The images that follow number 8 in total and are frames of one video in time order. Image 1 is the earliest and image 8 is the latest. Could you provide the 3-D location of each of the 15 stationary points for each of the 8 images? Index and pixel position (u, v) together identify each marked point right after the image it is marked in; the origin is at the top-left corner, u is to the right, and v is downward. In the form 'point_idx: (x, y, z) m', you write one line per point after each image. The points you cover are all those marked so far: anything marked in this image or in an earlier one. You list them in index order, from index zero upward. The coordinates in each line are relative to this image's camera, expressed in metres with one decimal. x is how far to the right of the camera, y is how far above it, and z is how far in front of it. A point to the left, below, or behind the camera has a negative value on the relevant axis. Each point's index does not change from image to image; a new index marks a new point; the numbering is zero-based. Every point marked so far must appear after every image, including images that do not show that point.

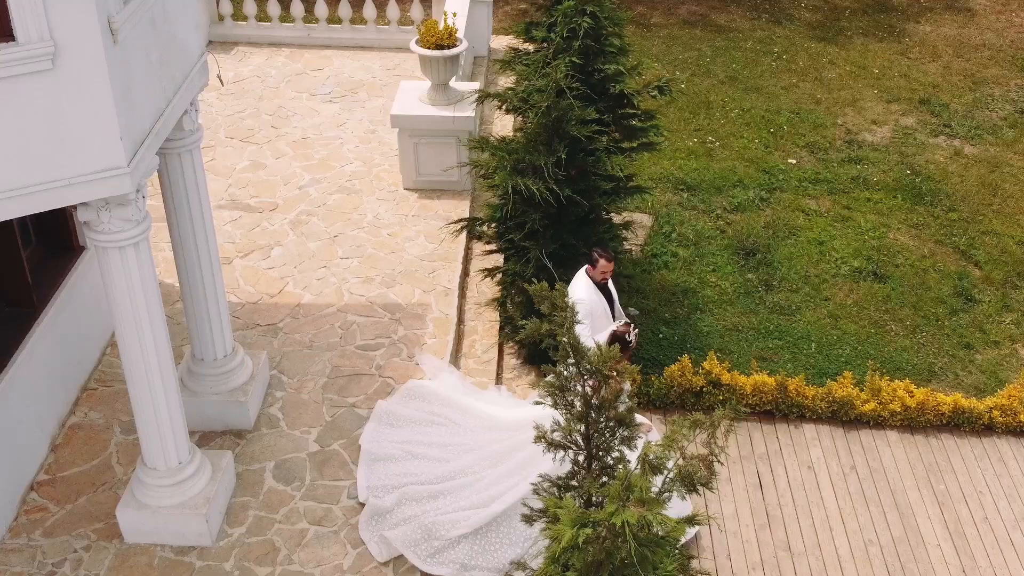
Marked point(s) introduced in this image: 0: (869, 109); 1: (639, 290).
0: (+3.7, +1.8, +11.4) m
1: (+0.9, 0.0, +8.3) m
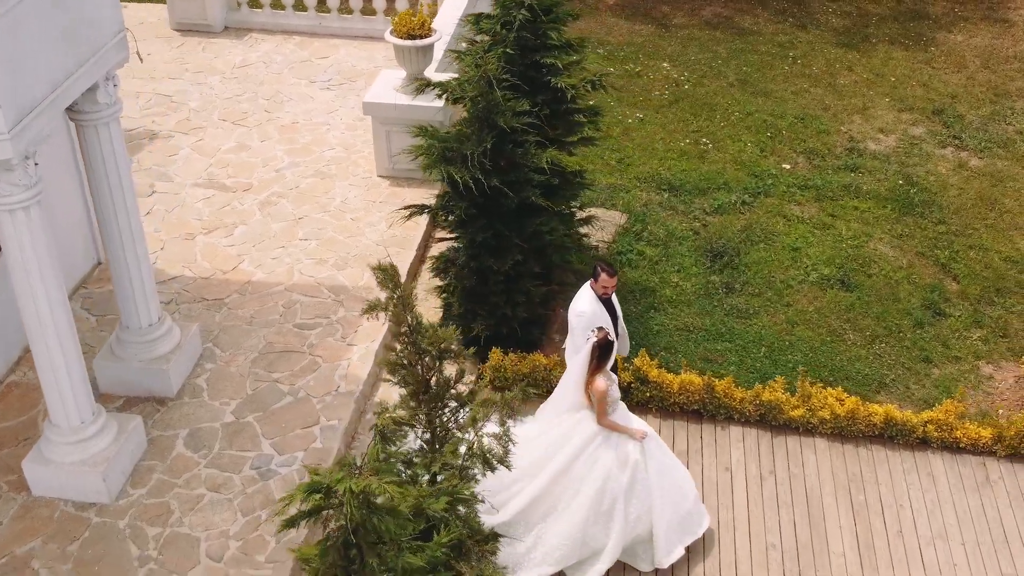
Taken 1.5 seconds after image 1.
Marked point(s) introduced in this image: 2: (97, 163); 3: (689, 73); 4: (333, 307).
0: (+3.7, +1.7, +11.1) m
1: (+0.6, 0.0, +8.3) m
2: (-2.1, +0.7, +5.8) m
3: (+1.9, +2.3, +11.9) m
4: (-1.2, -0.1, +7.3) m
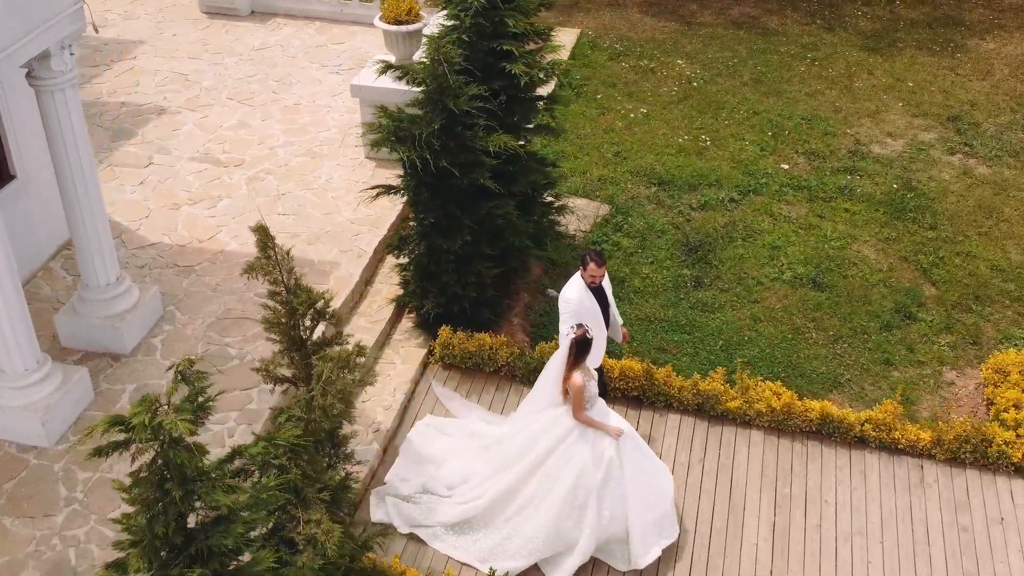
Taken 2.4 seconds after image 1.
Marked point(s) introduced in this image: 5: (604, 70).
0: (+3.8, +1.7, +11.0) m
1: (+0.4, +0.1, +8.4) m
2: (-2.5, +0.9, +6.1) m
3: (+2.1, +2.3, +11.9) m
4: (-1.5, +0.1, +7.6) m
5: (+1.0, +2.3, +11.8) m
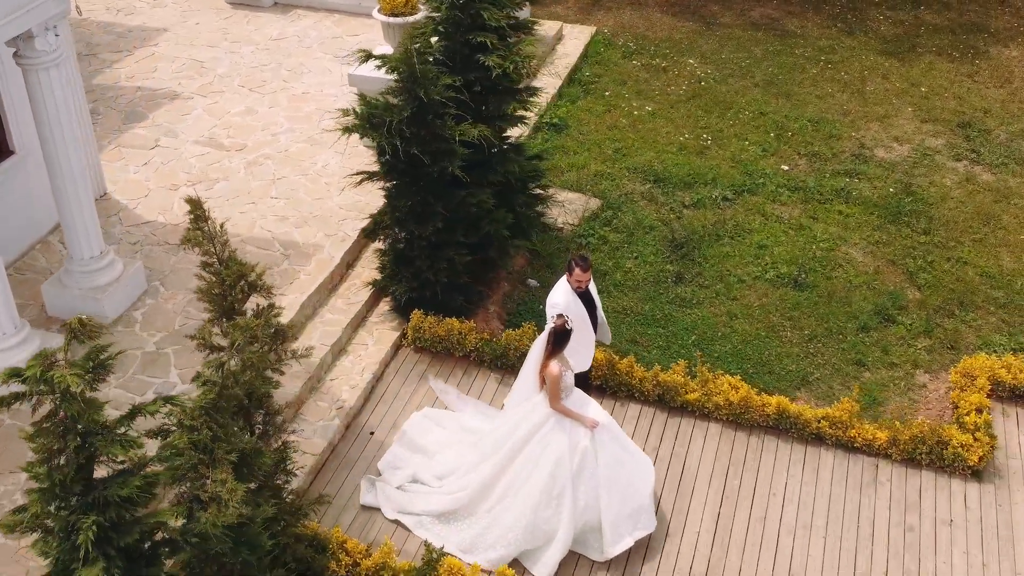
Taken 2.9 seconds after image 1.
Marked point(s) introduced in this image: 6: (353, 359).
0: (+3.8, +1.6, +11.0) m
1: (+0.3, +0.2, +8.6) m
2: (-2.7, +1.1, +6.5) m
3: (+2.2, +2.3, +11.9) m
4: (-1.6, +0.2, +7.8) m
5: (+1.1, +2.4, +11.9) m
6: (-1.0, -0.5, +7.3) m
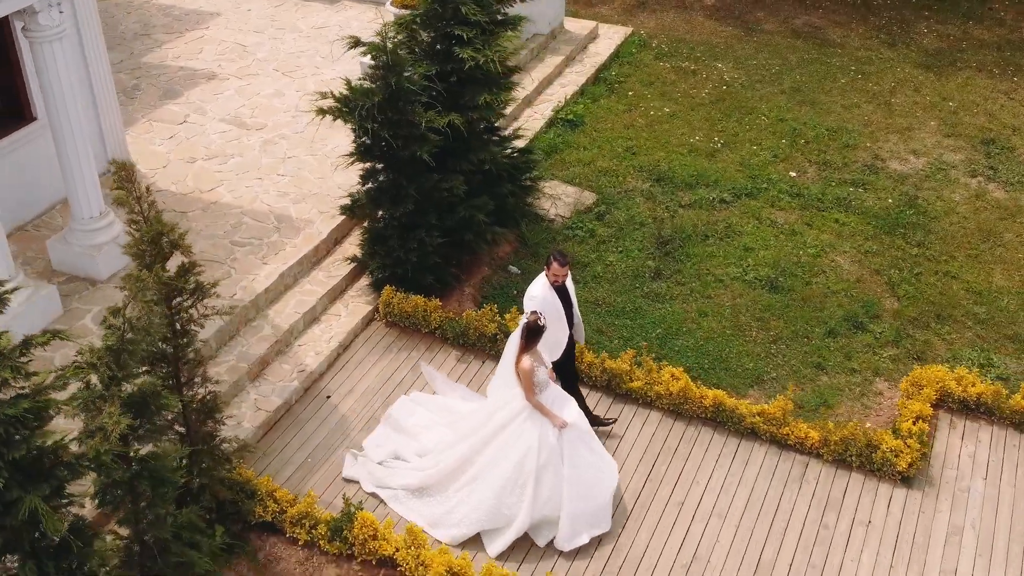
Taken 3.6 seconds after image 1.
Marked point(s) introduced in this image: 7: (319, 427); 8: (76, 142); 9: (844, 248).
0: (+4.0, +1.5, +11.0) m
1: (+0.2, +0.3, +8.9) m
2: (-3.0, +1.4, +7.1) m
3: (+2.5, +2.3, +12.0) m
4: (-1.8, +0.4, +8.4) m
5: (+1.4, +2.4, +12.1) m
6: (-1.3, -0.3, +7.8) m
7: (-1.3, -0.9, +7.1) m
8: (-2.9, +1.0, +7.4) m
9: (+2.8, +0.3, +9.3) m
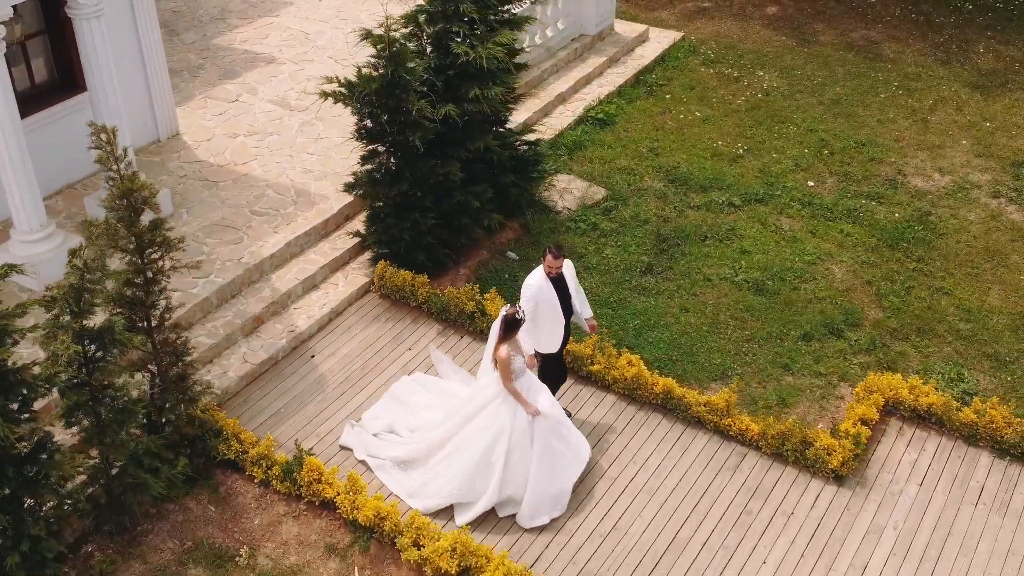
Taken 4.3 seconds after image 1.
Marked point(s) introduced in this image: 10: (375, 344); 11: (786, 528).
0: (+4.3, +1.3, +11.0) m
1: (+0.2, +0.4, +9.4) m
2: (-3.1, +1.7, +8.0) m
3: (+3.0, +2.2, +12.2) m
4: (-1.8, +0.7, +9.1) m
5: (+2.0, +2.4, +12.4) m
6: (-1.5, -0.1, +8.5) m
7: (-1.5, -0.6, +7.7) m
8: (-3.0, +1.3, +8.2) m
9: (+2.8, +0.3, +9.5) m
10: (-1.0, -0.4, +8.1) m
11: (+1.7, -1.5, +6.8) m
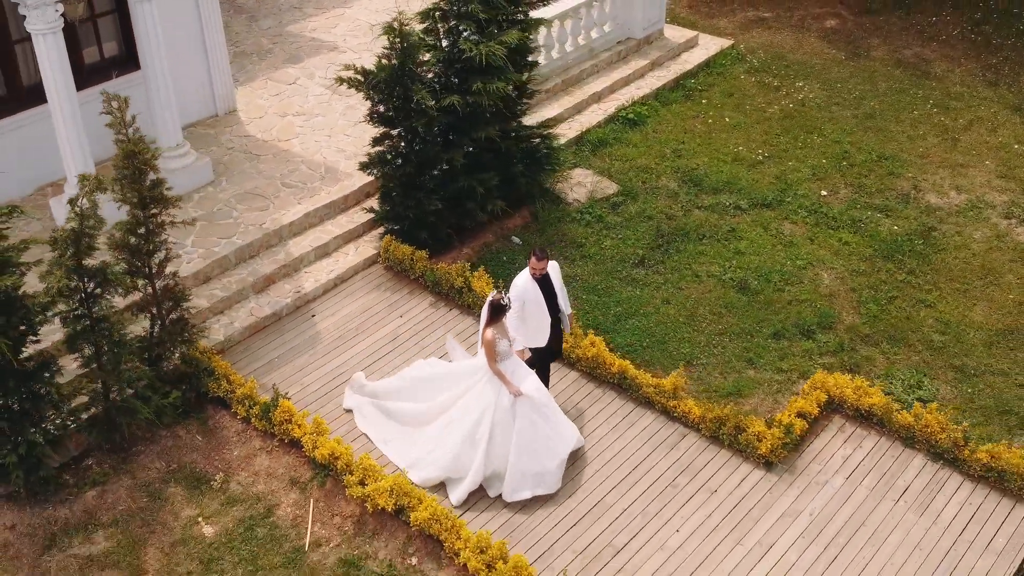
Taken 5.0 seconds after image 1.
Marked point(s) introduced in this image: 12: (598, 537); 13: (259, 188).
0: (+4.6, +1.1, +11.2) m
1: (+0.3, +0.5, +10.1) m
2: (-3.0, +2.1, +9.0) m
3: (+3.5, +2.1, +12.6) m
4: (-1.8, +1.0, +10.0) m
5: (+2.5, +2.4, +12.8) m
6: (-1.5, +0.2, +9.3) m
7: (-1.7, -0.4, +8.6) m
8: (-3.0, +1.7, +9.3) m
9: (+2.9, +0.2, +9.8) m
10: (-1.1, -0.2, +8.9) m
11: (+1.3, -1.4, +7.3) m
12: (+0.5, -1.6, +7.0) m
13: (-2.3, +0.9, +9.8) m
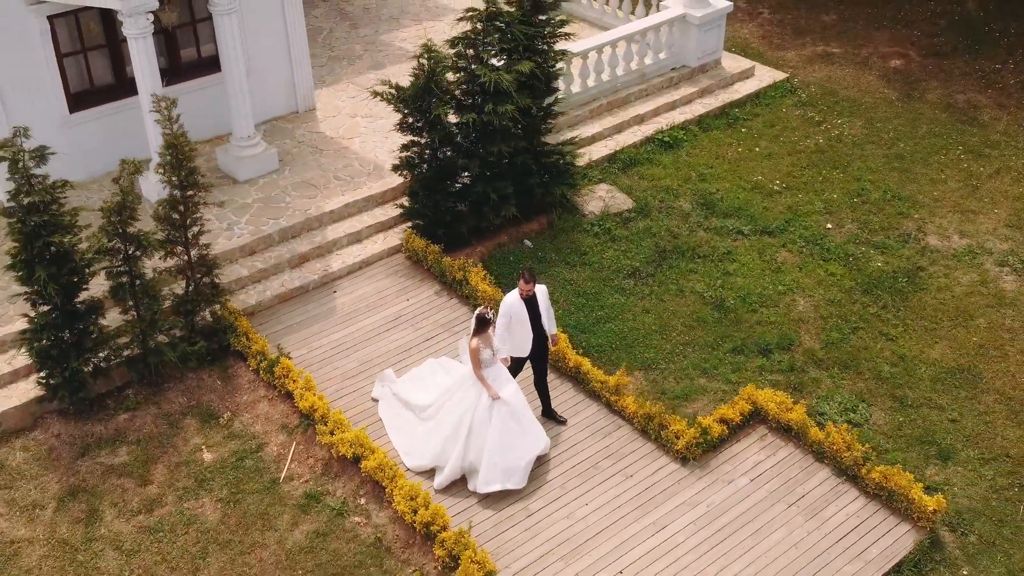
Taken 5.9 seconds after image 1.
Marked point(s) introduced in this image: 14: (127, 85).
0: (+4.9, +0.7, +11.7) m
1: (+0.4, +0.5, +11.3) m
2: (-2.8, +2.4, +10.7) m
3: (+4.2, +1.8, +13.2) m
4: (-1.5, +1.2, +11.5) m
5: (+3.2, +2.2, +13.7) m
6: (-1.5, +0.4, +10.8) m
7: (-1.8, -0.2, +10.2) m
8: (-2.8, +2.0, +11.0) m
9: (+2.9, 0.0, +10.7) m
10: (-1.2, 0.0, +10.4) m
11: (+0.8, -1.5, +8.4) m
12: (0.0, -1.6, +8.3) m
13: (-2.1, +1.1, +11.4) m
14: (-3.9, +2.1, +11.3) m
